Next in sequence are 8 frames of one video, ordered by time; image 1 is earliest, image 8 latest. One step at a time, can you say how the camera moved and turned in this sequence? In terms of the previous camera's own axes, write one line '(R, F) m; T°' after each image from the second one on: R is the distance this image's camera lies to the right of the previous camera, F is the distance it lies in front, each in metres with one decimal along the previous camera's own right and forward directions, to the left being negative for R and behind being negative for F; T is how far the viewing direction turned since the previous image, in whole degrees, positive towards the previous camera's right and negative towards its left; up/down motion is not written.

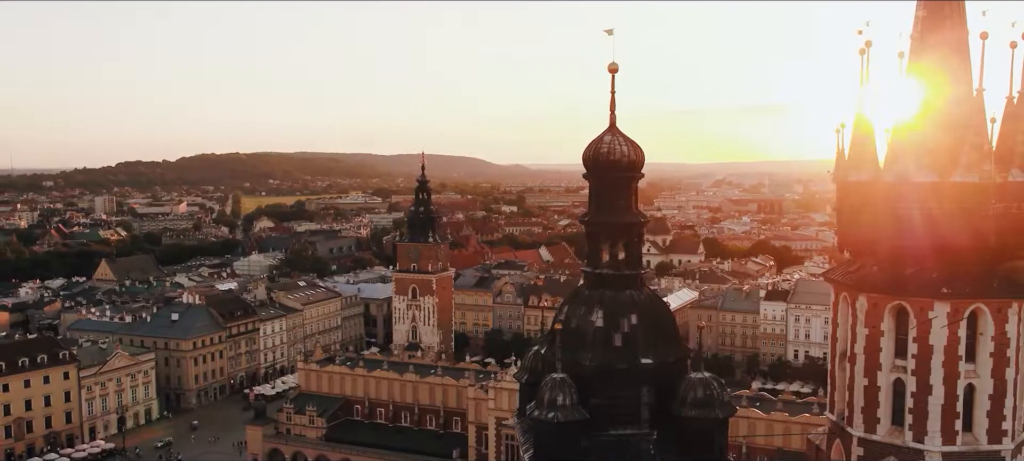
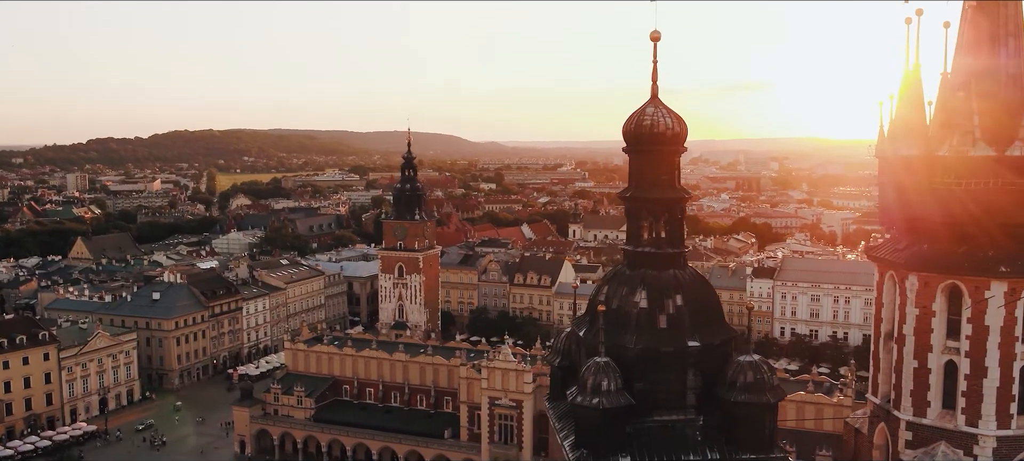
(-0.8, +0.7) m; +2°
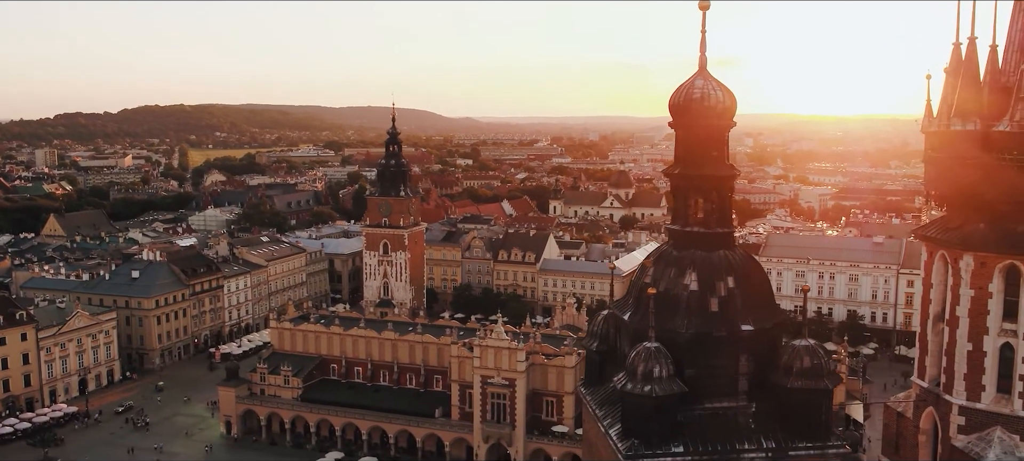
(-0.8, +0.7) m; +2°
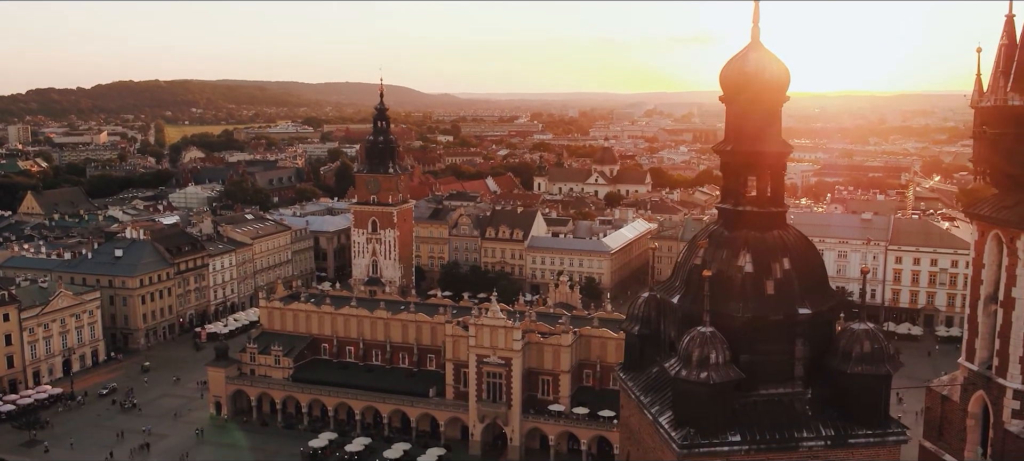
(-0.8, +0.6) m; +1°
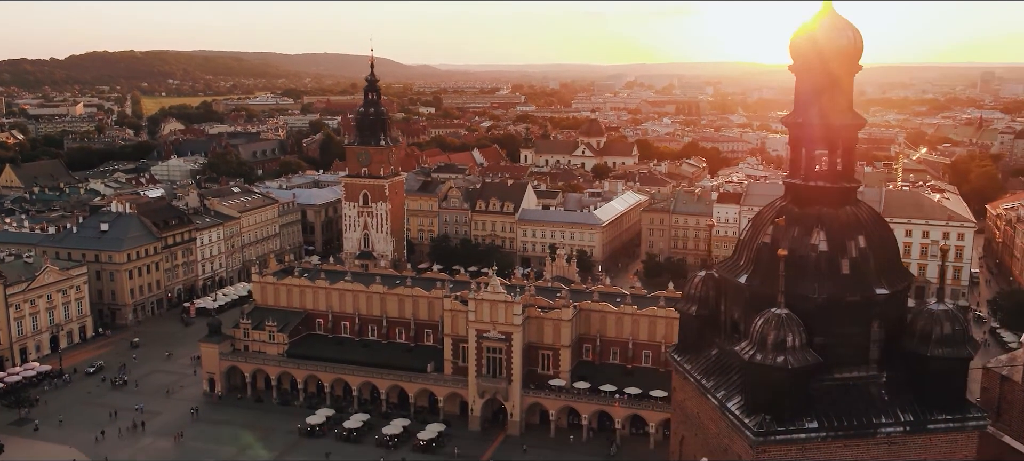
(-0.9, +0.6) m; +1°
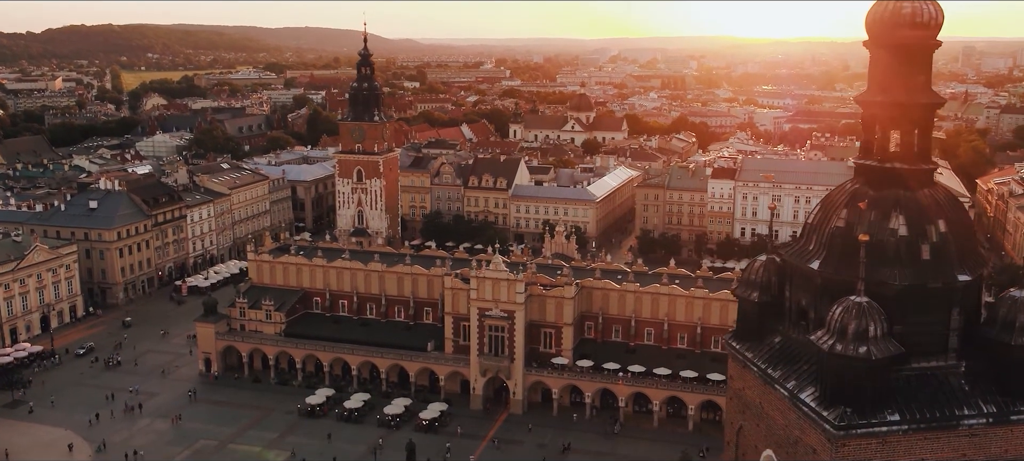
(-0.9, +0.5) m; +1°
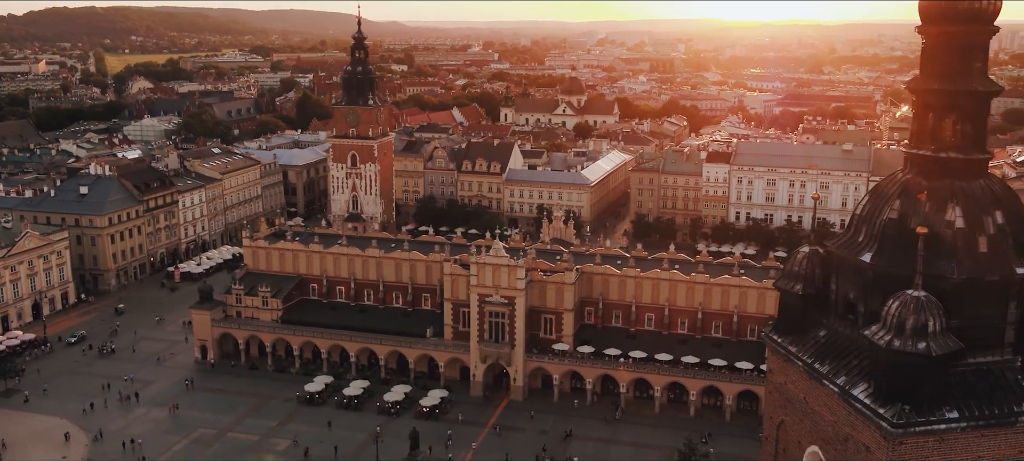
(-0.6, +0.4) m; +1°
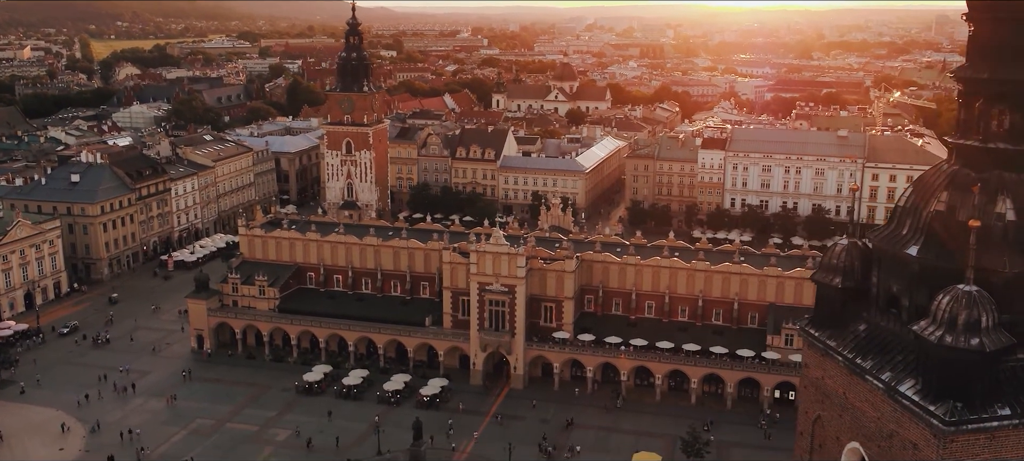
(-0.5, +0.3) m; +1°
